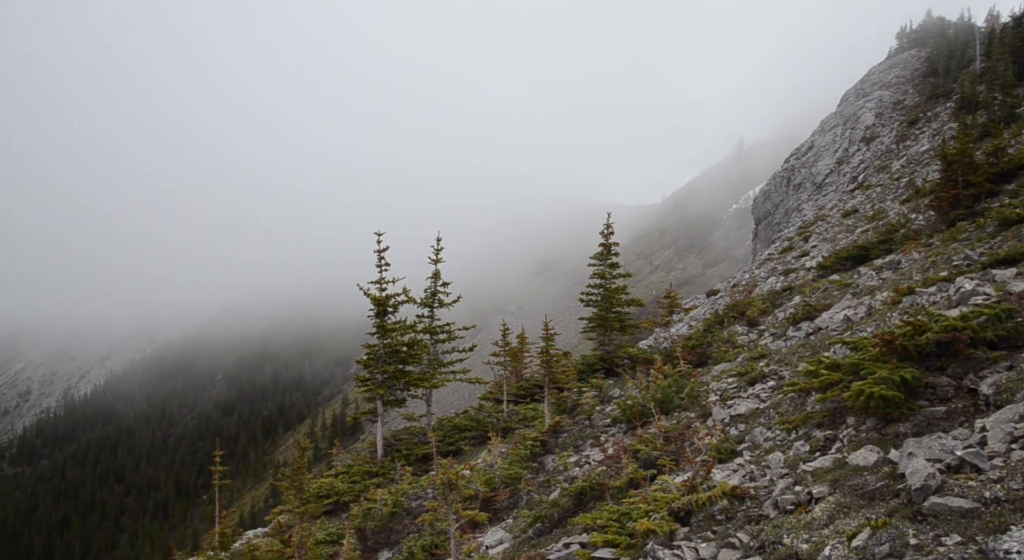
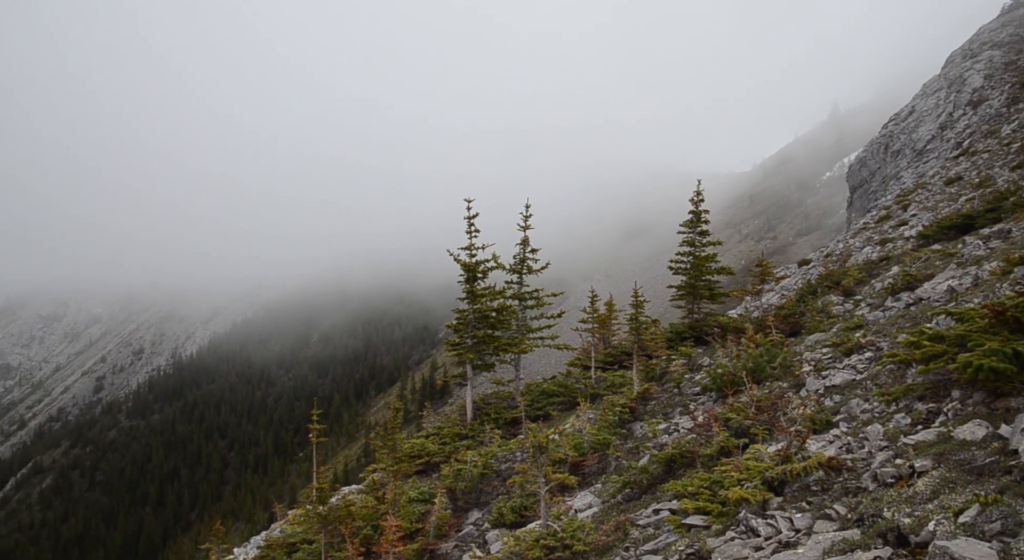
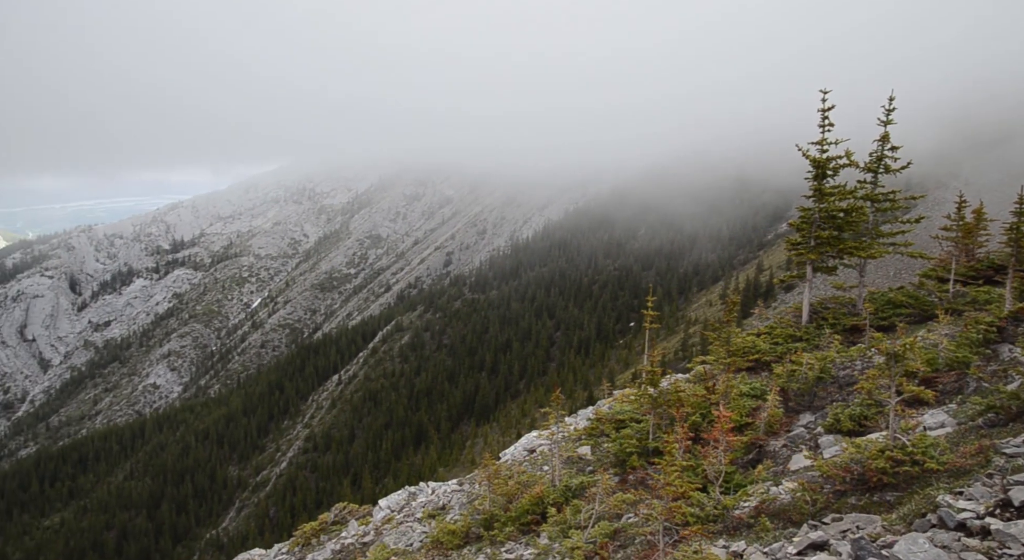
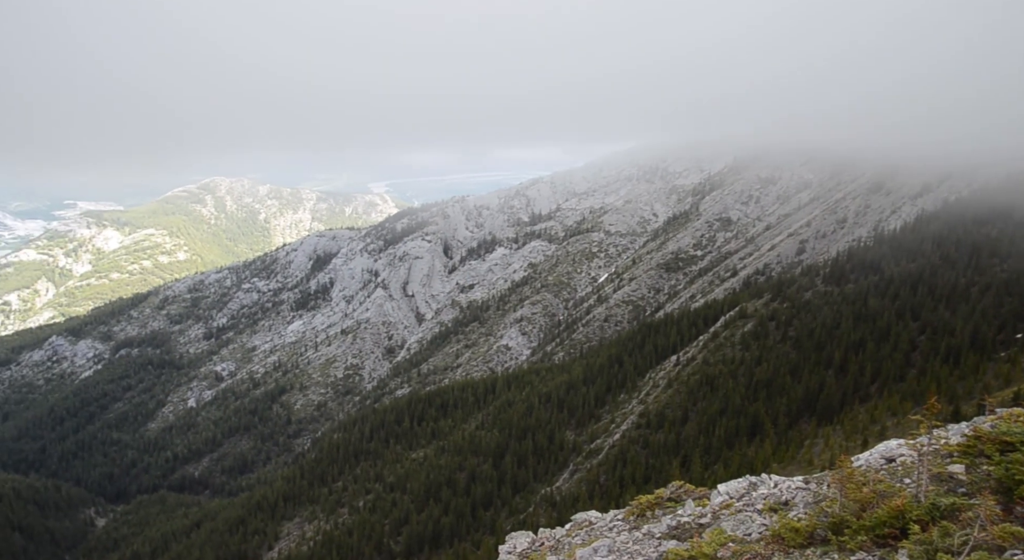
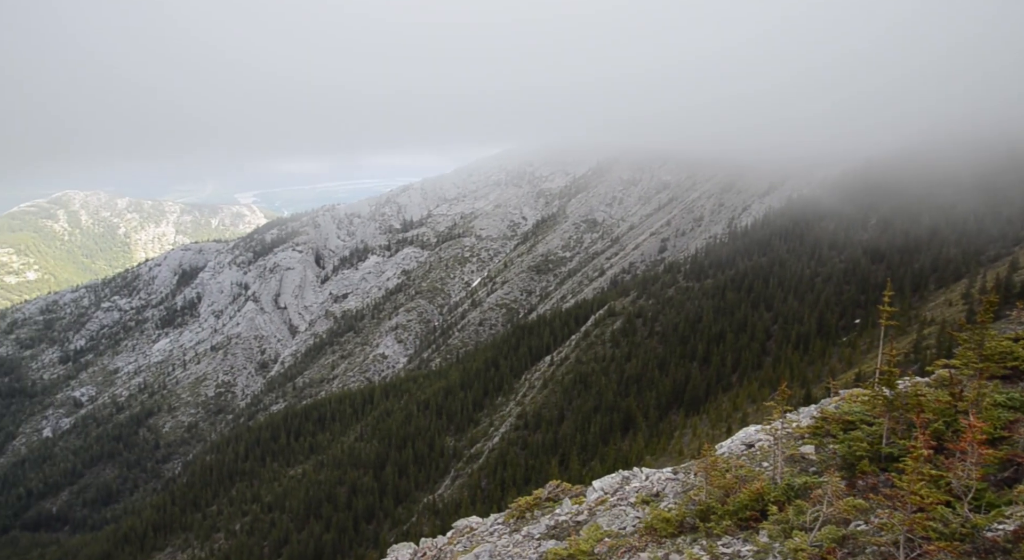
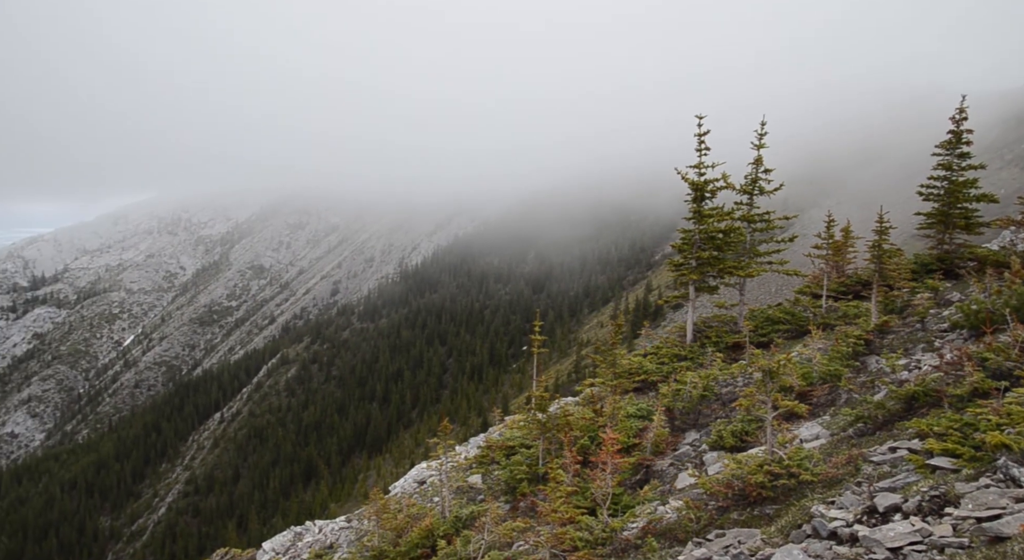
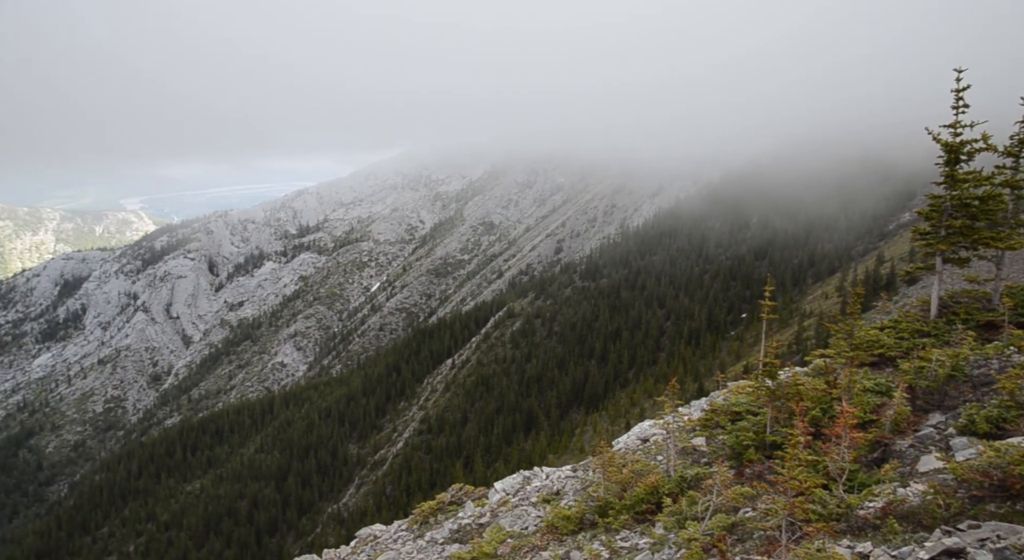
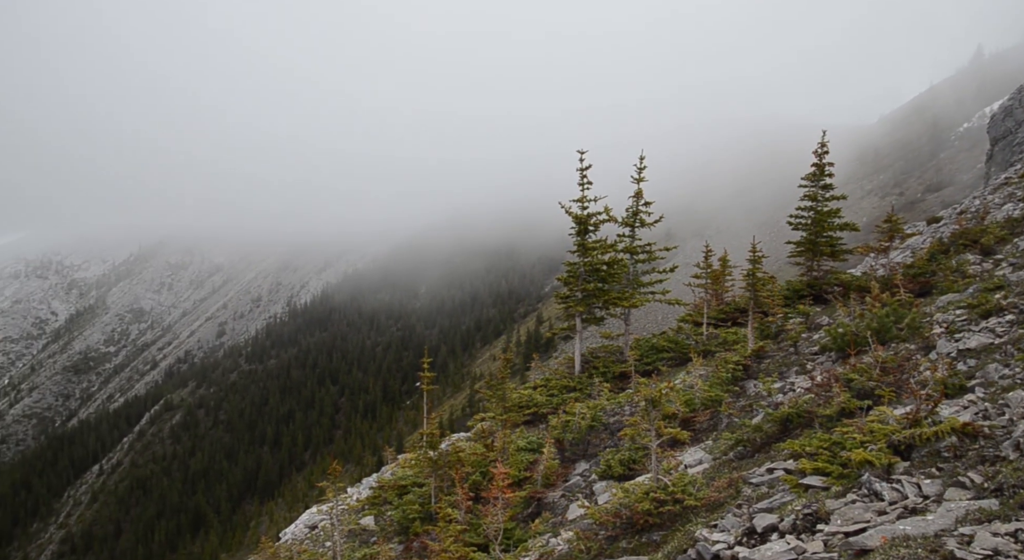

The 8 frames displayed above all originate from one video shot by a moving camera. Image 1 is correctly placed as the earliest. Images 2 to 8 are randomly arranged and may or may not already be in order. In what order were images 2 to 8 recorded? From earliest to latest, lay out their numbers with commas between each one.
2, 8, 6, 3, 7, 5, 4
